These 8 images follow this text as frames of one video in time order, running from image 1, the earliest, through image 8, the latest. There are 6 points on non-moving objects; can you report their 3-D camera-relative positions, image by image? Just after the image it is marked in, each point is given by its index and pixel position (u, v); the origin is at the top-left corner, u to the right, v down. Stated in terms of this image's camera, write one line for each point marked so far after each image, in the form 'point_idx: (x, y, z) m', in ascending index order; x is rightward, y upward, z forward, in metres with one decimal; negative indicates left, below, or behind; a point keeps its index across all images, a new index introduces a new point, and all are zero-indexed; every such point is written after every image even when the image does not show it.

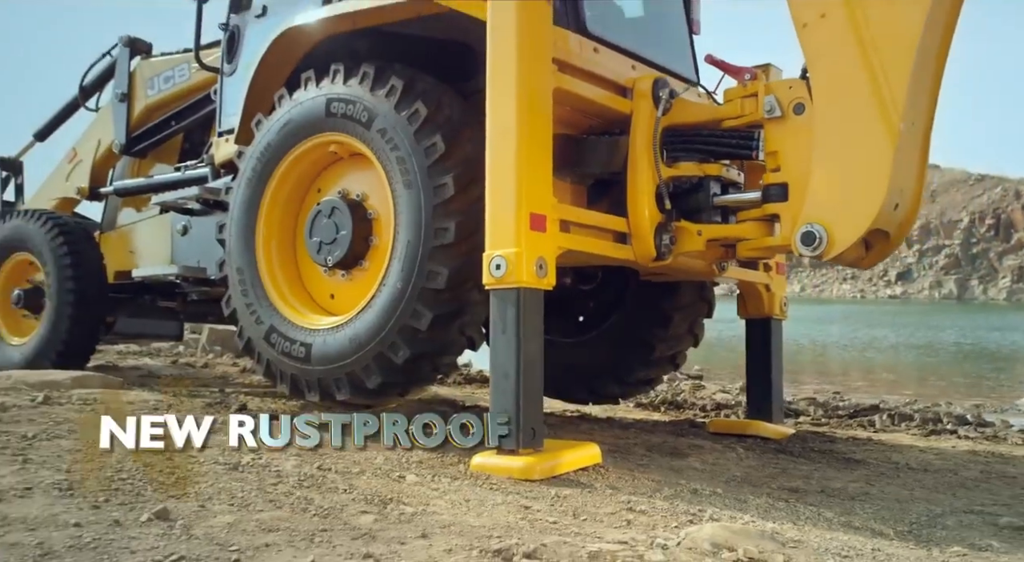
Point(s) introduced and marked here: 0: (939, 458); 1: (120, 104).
0: (+1.8, -0.7, +3.6) m
1: (-2.0, +0.9, +4.3) m
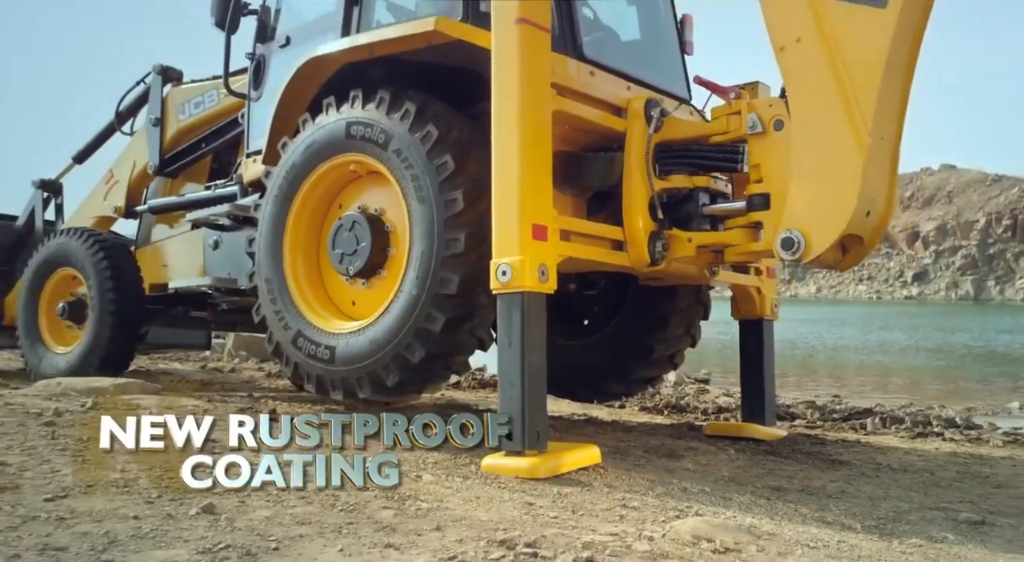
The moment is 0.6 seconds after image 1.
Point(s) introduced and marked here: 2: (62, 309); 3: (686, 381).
0: (+1.8, -0.8, +3.8) m
1: (-2.0, +0.8, +4.6) m
2: (-2.3, -0.1, +4.3) m
3: (+1.4, -0.8, +6.8) m
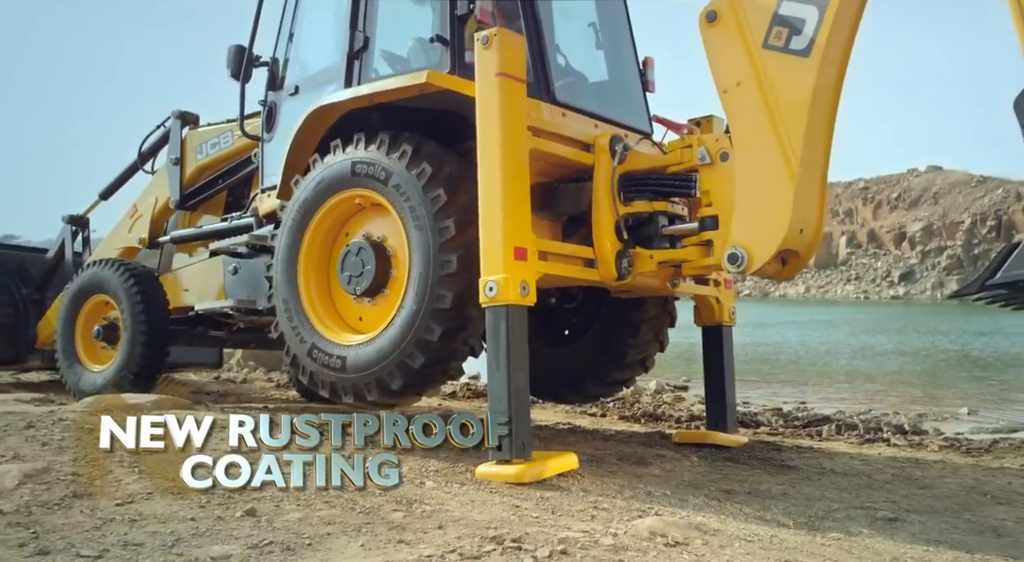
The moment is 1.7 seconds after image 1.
0: (+1.8, -0.9, +4.3) m
1: (-2.0, +0.7, +5.1) m
2: (-2.3, -0.3, +4.7) m
3: (+1.3, -0.9, +7.3) m
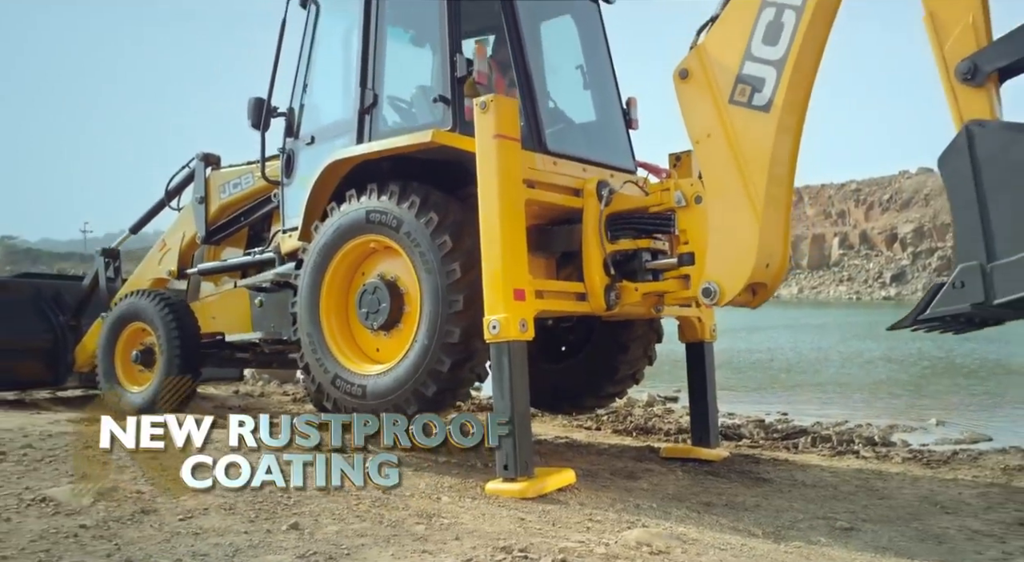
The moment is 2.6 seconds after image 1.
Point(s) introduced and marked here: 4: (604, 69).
0: (+1.8, -1.1, +4.8) m
1: (-2.0, +0.5, +5.5) m
2: (-2.3, -0.5, +5.2) m
3: (+1.3, -1.1, +7.7) m
4: (+0.5, +1.3, +5.2) m
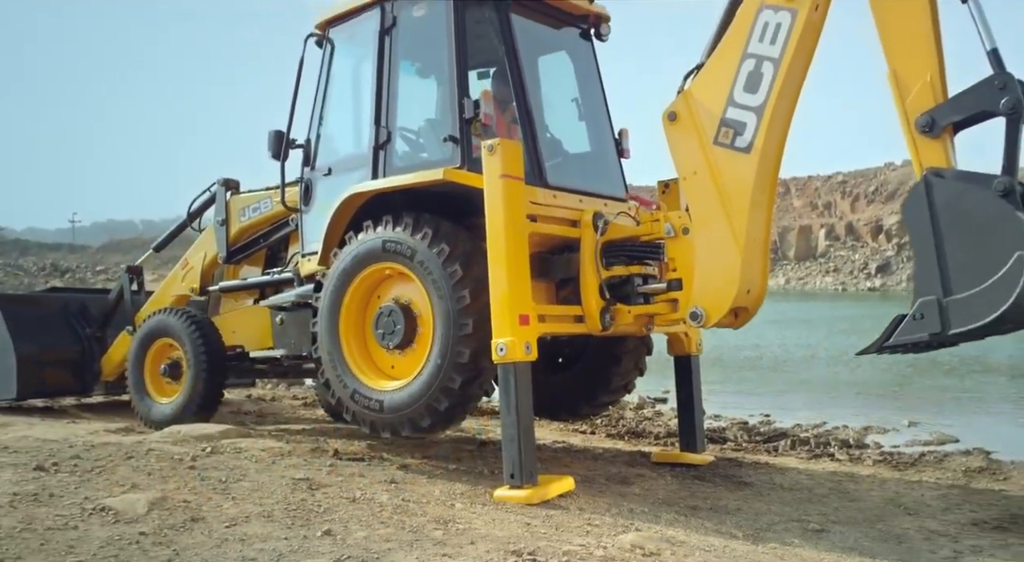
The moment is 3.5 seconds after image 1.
0: (+1.8, -1.2, +5.2) m
1: (-2.0, +0.4, +5.9) m
2: (-2.3, -0.6, +5.5) m
3: (+1.3, -1.2, +8.2) m
4: (+0.6, +1.2, +5.6) m
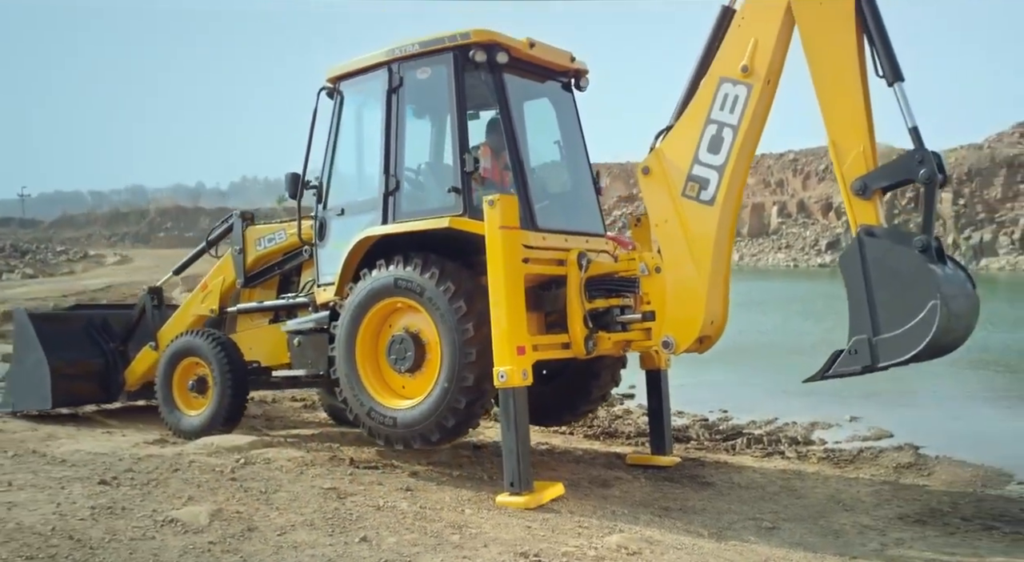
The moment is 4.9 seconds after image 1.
0: (+1.8, -1.4, +6.0) m
1: (-2.1, +0.2, +6.4) m
2: (-2.4, -0.8, +6.1) m
3: (+1.1, -1.3, +8.9) m
4: (+0.5, +1.0, +6.2) m
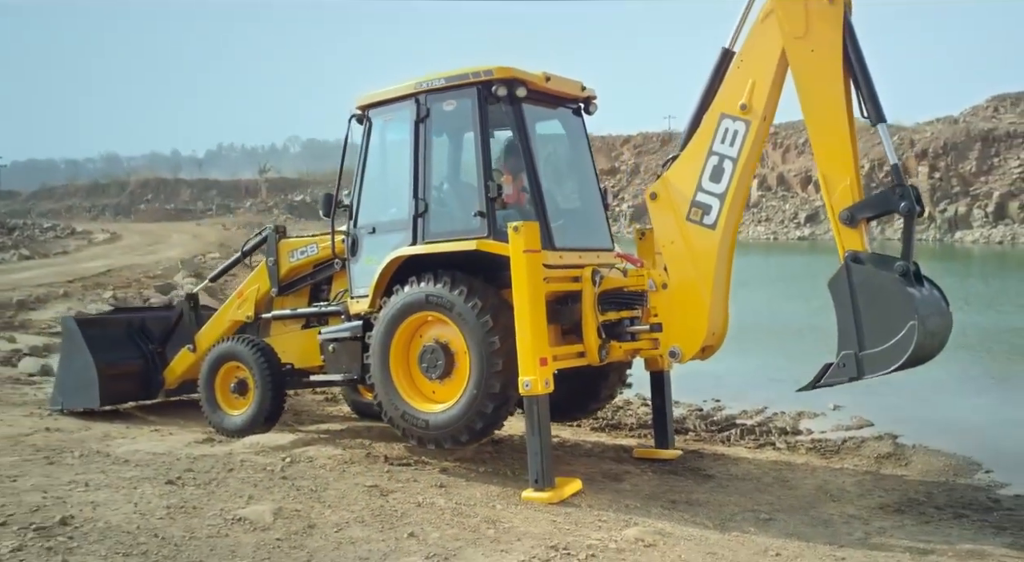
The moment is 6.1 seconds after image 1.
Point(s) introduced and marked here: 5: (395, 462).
0: (+1.9, -1.5, +6.6) m
1: (-2.0, +0.2, +6.9) m
2: (-2.2, -0.8, +6.6) m
3: (+1.2, -1.2, +9.5) m
4: (+0.6, +1.0, +6.7) m
5: (-0.8, -1.3, +6.0) m
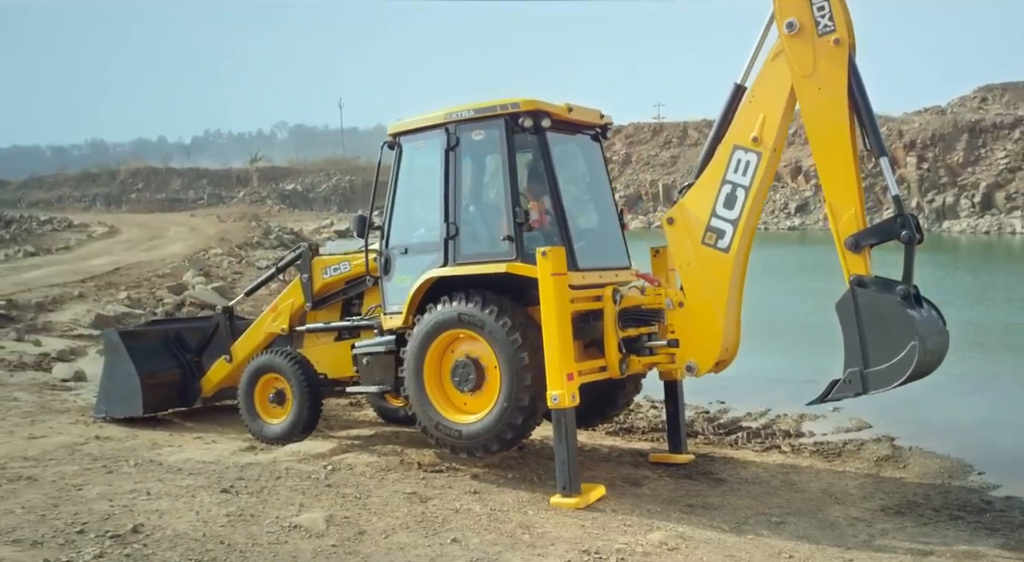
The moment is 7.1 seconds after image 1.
0: (+2.1, -1.6, +7.0) m
1: (-1.8, 0.0, +7.2) m
2: (-2.0, -0.9, +6.9) m
3: (+1.3, -1.3, +9.9) m
4: (+0.8, +0.8, +7.1) m
5: (-0.6, -1.4, +6.4) m
